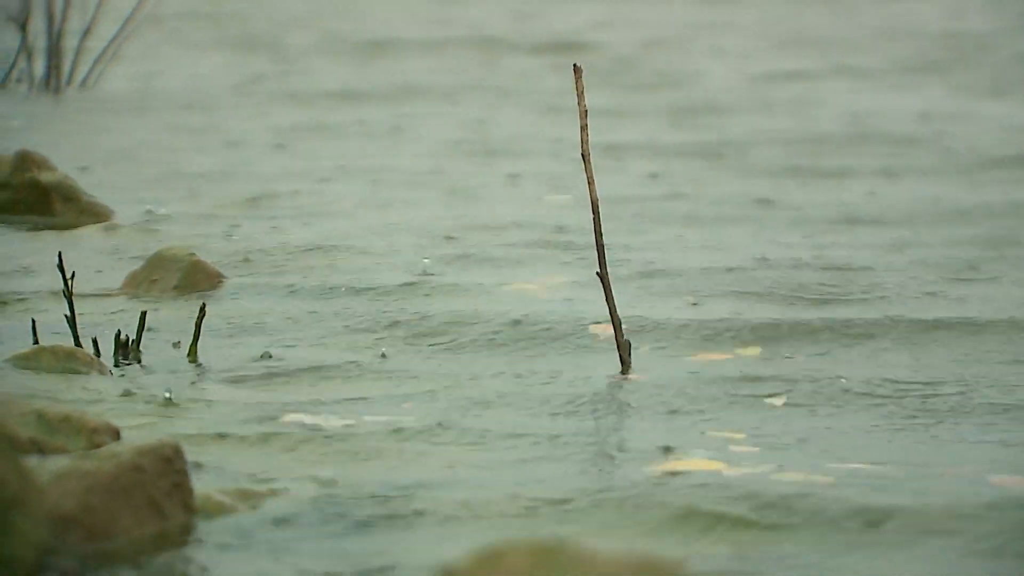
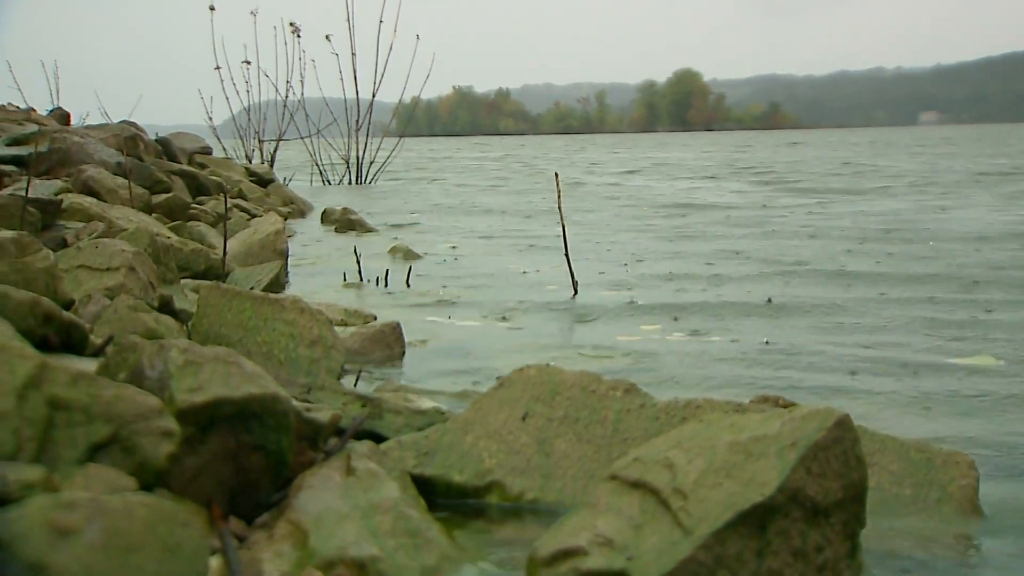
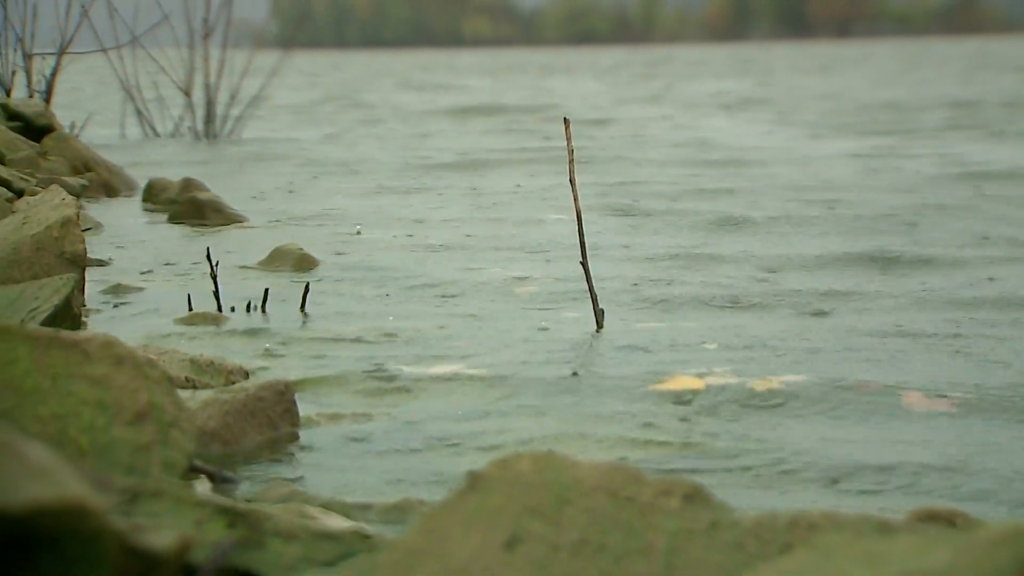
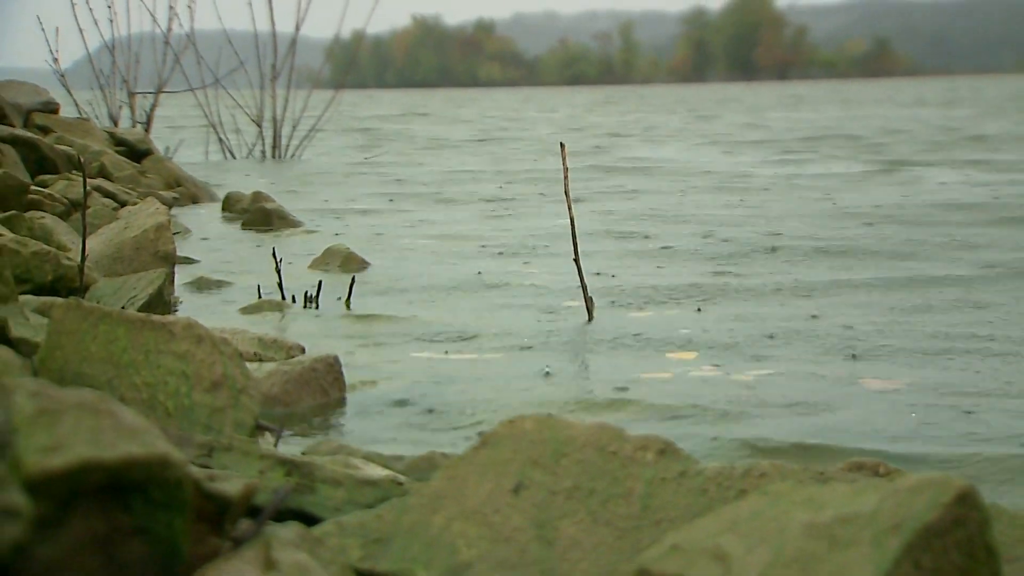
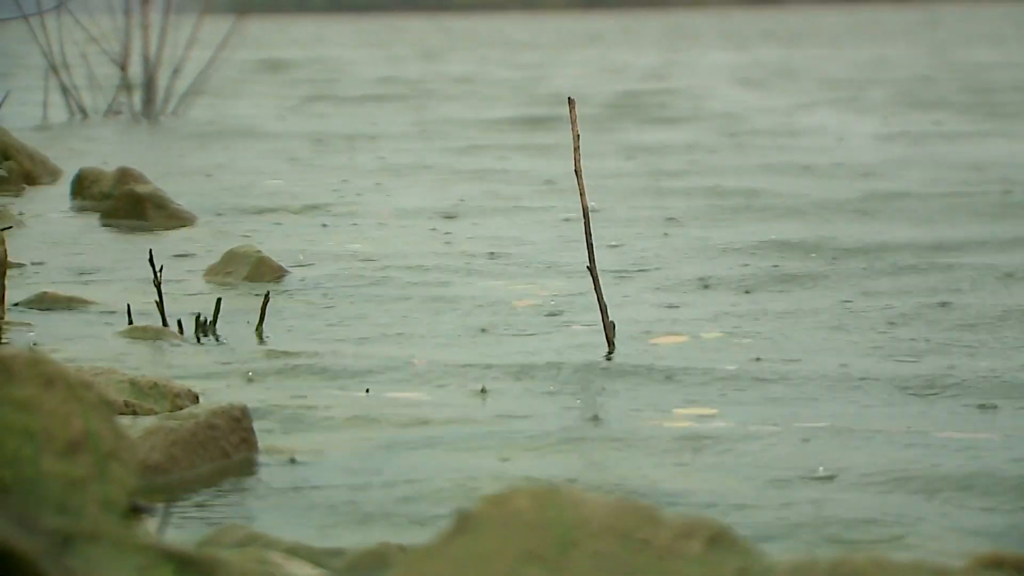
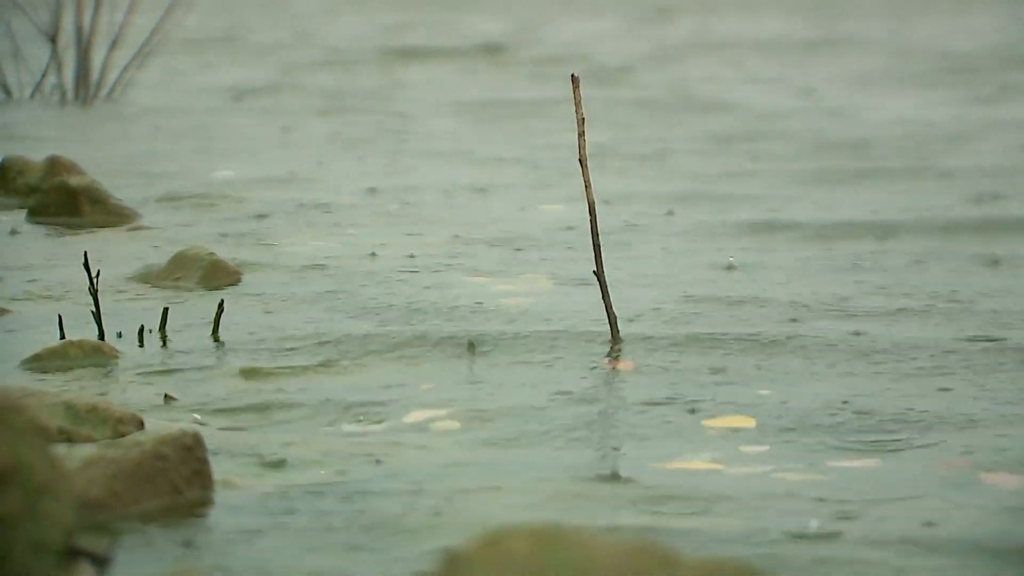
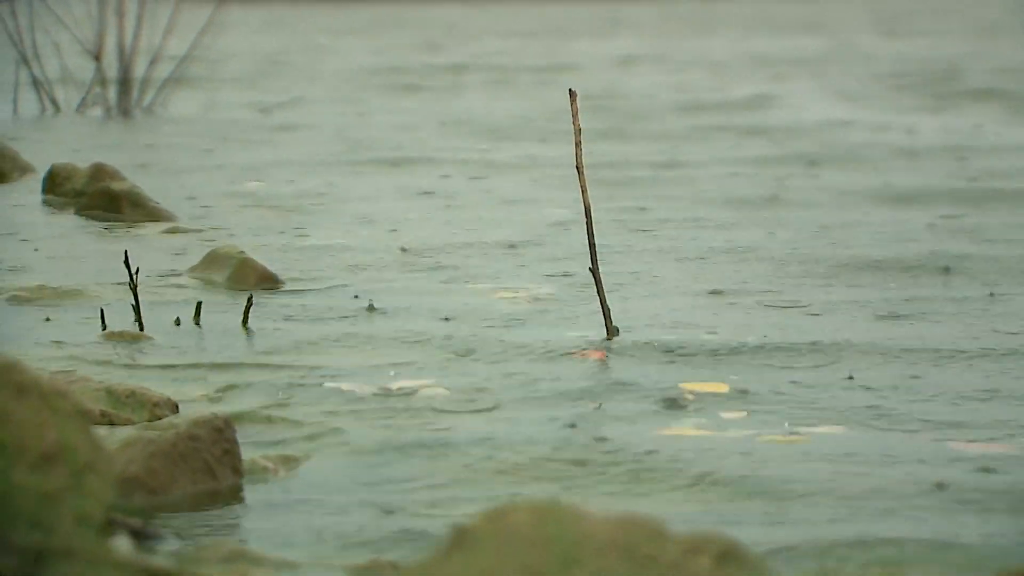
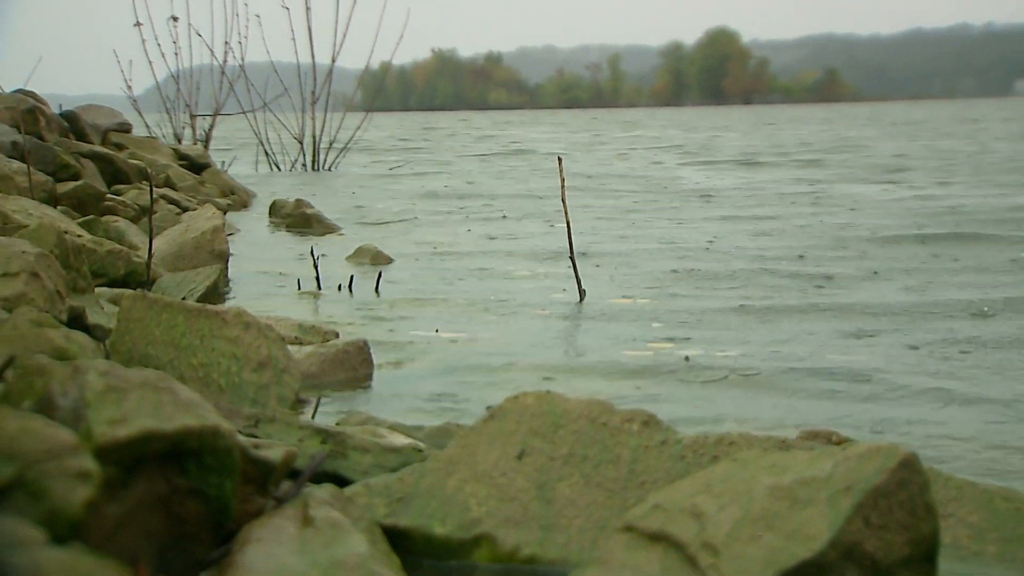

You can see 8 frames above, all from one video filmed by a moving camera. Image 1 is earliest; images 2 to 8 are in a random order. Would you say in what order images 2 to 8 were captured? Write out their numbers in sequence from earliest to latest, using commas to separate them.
6, 7, 5, 3, 4, 8, 2
